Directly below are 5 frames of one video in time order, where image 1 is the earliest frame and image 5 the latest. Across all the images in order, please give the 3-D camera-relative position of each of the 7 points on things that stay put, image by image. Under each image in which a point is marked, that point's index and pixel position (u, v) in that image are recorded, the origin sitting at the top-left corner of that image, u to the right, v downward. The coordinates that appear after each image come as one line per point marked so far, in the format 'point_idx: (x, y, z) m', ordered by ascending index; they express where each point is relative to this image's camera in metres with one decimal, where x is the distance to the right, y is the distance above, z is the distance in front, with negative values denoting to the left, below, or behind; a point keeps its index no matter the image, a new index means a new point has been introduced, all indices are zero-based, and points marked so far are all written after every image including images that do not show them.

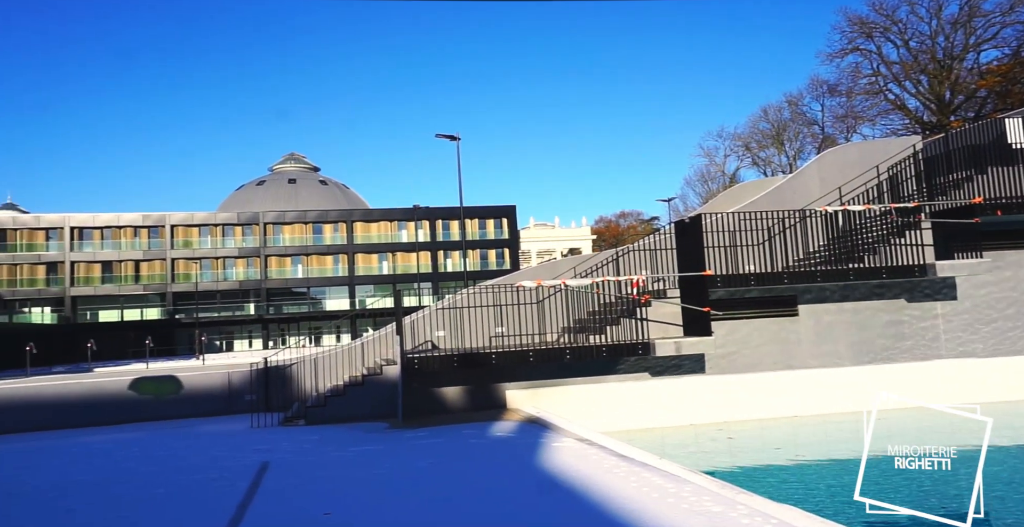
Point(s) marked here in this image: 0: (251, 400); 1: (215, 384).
0: (-5.4, -2.8, +15.2) m
1: (-6.1, -2.5, +15.1) m
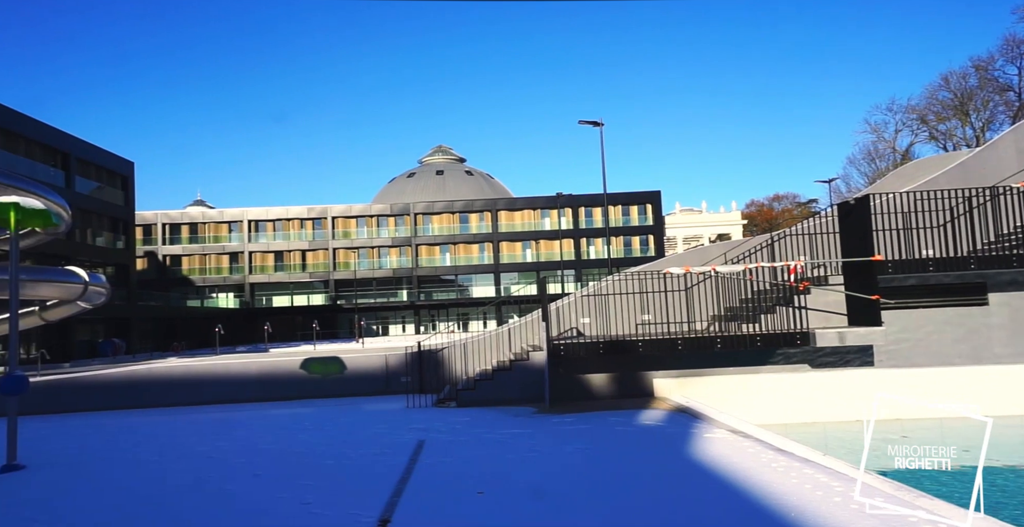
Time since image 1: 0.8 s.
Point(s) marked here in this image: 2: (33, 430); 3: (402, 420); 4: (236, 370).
0: (-2.3, -2.6, +16.0) m
1: (-3.0, -2.2, +16.0) m
2: (-8.6, -3.0, +13.2) m
3: (-2.0, -2.9, +13.4) m
4: (-5.9, -2.3, +15.7) m
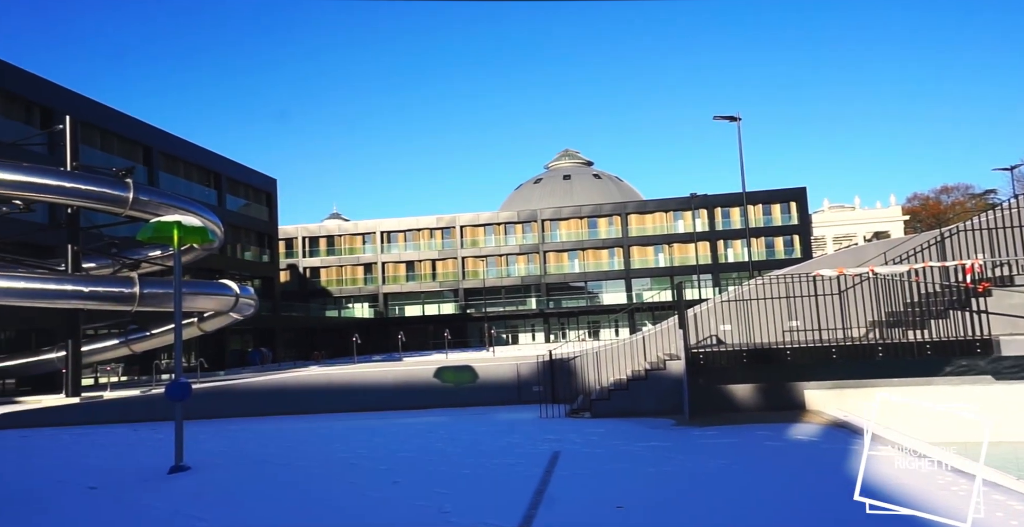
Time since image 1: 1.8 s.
0: (+0.5, -2.7, +15.7) m
1: (-0.1, -2.4, +15.8) m
2: (-6.1, -3.3, +14.0) m
3: (+0.4, -3.0, +13.1) m
4: (-3.0, -2.5, +16.0) m
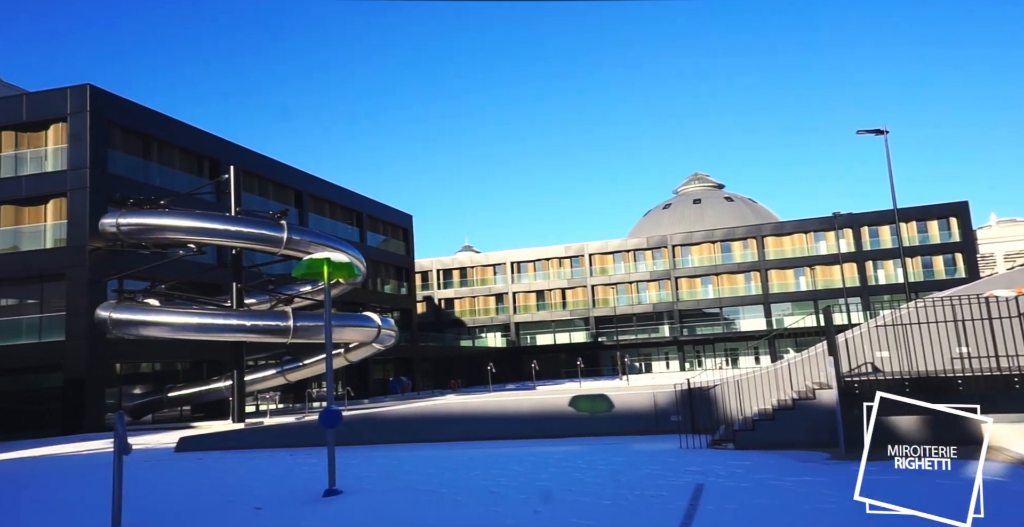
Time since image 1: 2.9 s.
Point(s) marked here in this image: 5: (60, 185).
0: (+3.4, -3.3, +15.3) m
1: (+2.8, -3.0, +15.6) m
2: (-3.4, -3.9, +14.8) m
3: (+2.9, -3.5, +12.8) m
4: (0.0, -3.2, +16.2) m
5: (-12.1, +2.1, +19.6) m
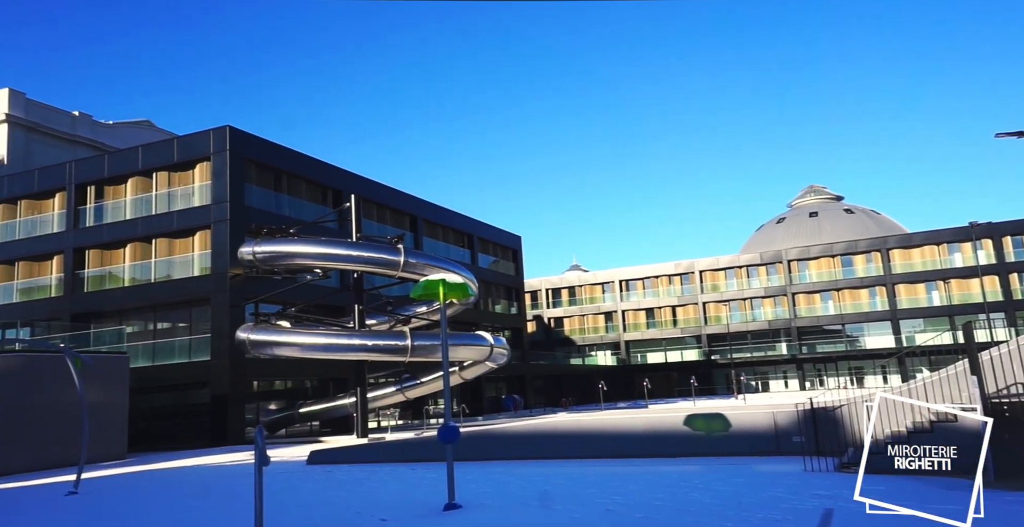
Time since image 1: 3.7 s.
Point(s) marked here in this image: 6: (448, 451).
0: (+5.8, -3.6, +14.8) m
1: (+5.2, -3.3, +15.2) m
2: (-1.0, -4.4, +15.2) m
3: (+4.9, -3.7, +12.4) m
4: (+2.5, -3.6, +16.2) m
5: (-9.0, +1.4, +21.3) m
6: (-1.0, -3.1, +12.3) m
